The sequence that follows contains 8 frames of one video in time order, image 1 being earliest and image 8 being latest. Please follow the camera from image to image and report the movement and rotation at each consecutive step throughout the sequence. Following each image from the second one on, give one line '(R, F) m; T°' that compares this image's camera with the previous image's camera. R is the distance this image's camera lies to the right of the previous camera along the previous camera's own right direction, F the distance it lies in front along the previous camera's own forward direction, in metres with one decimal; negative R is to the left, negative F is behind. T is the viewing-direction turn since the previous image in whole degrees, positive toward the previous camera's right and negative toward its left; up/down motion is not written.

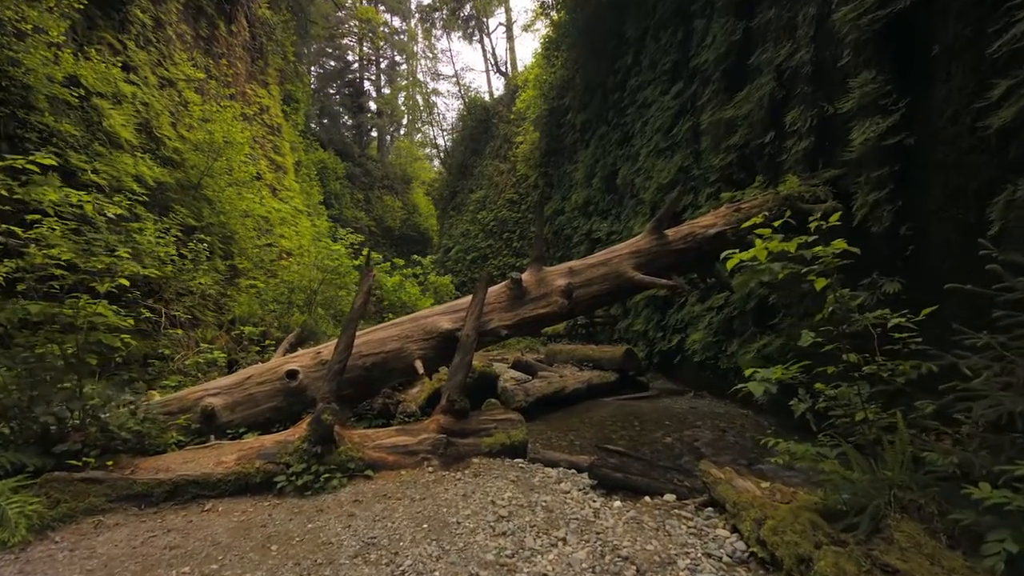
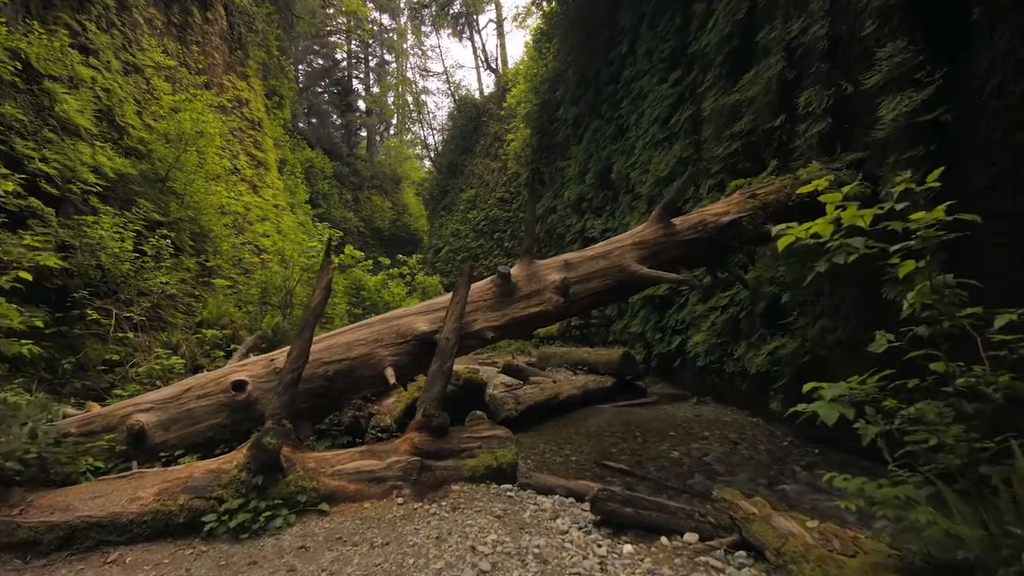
(0.0, +0.5) m; +1°
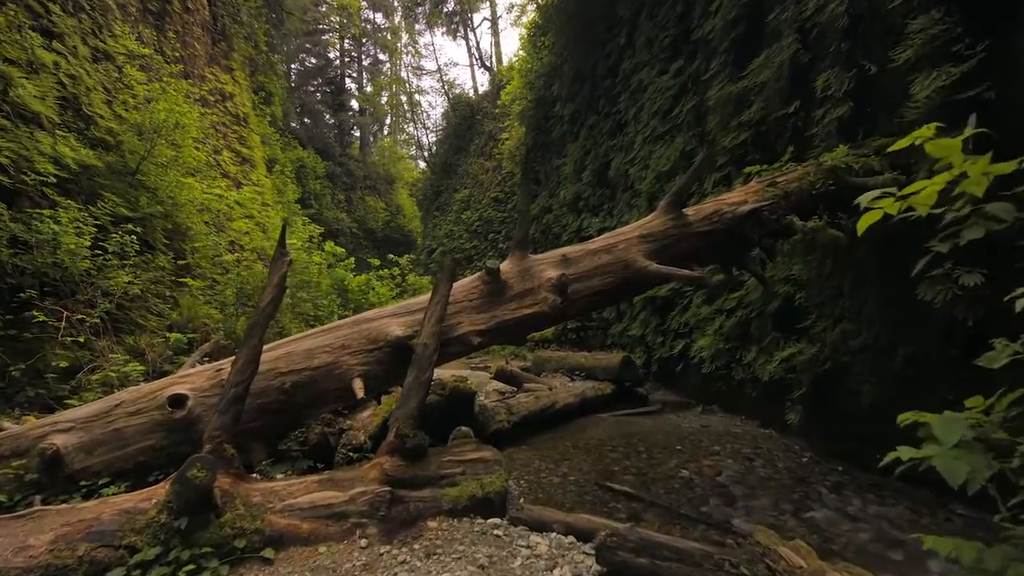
(0.0, +0.5) m; +1°
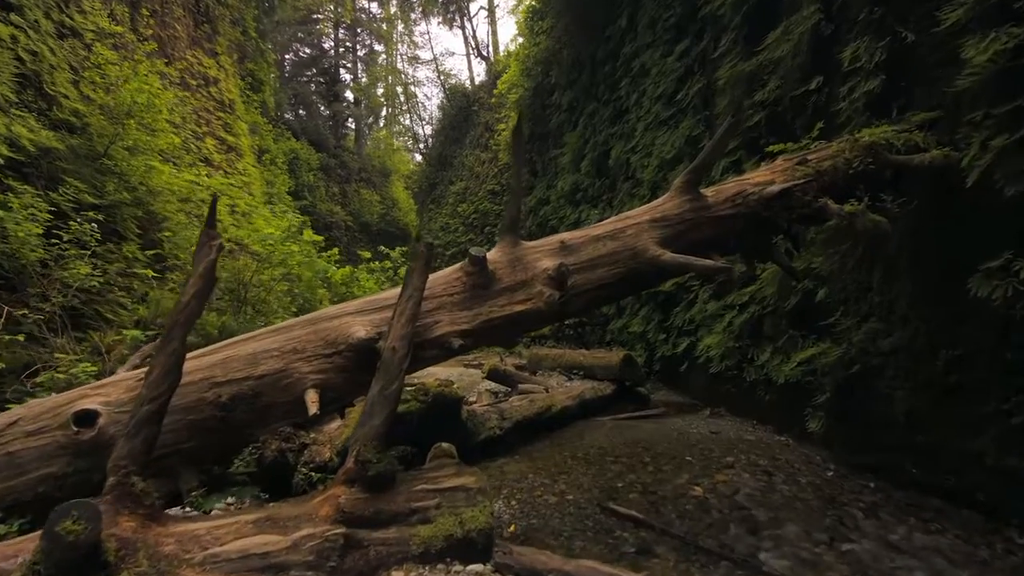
(0.0, +0.5) m; 0°
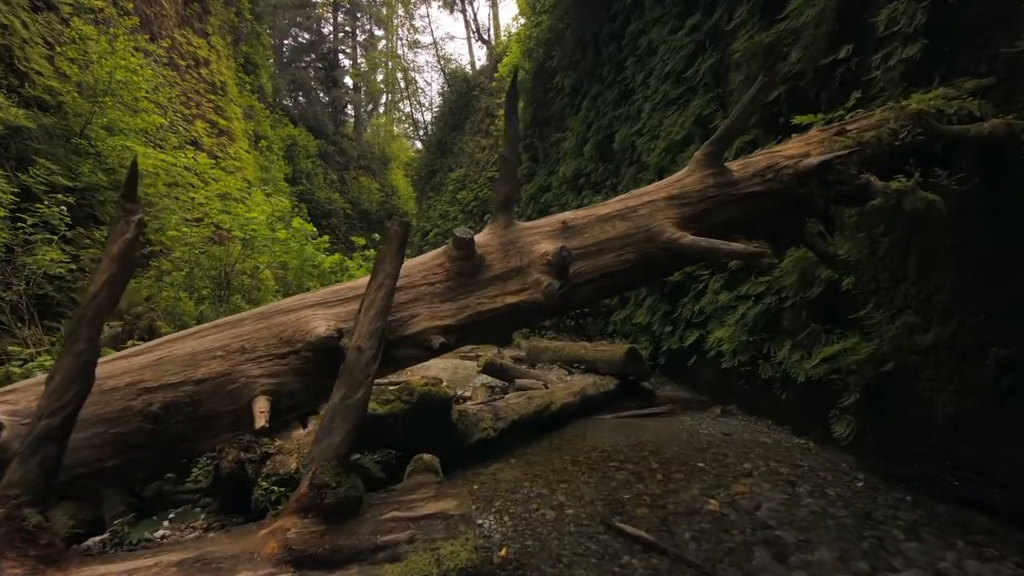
(0.0, +0.4) m; 0°
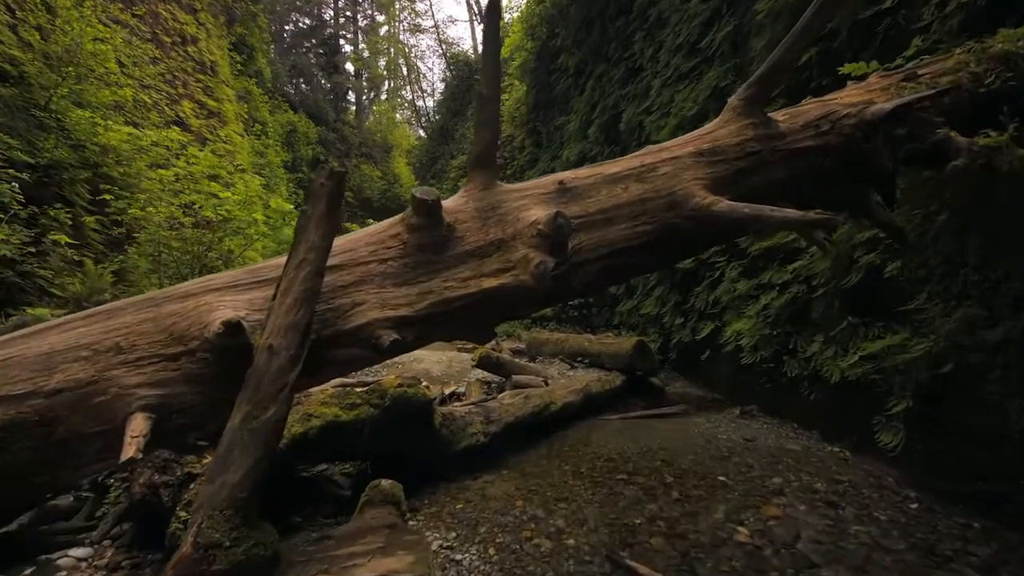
(+0.1, +0.5) m; -1°
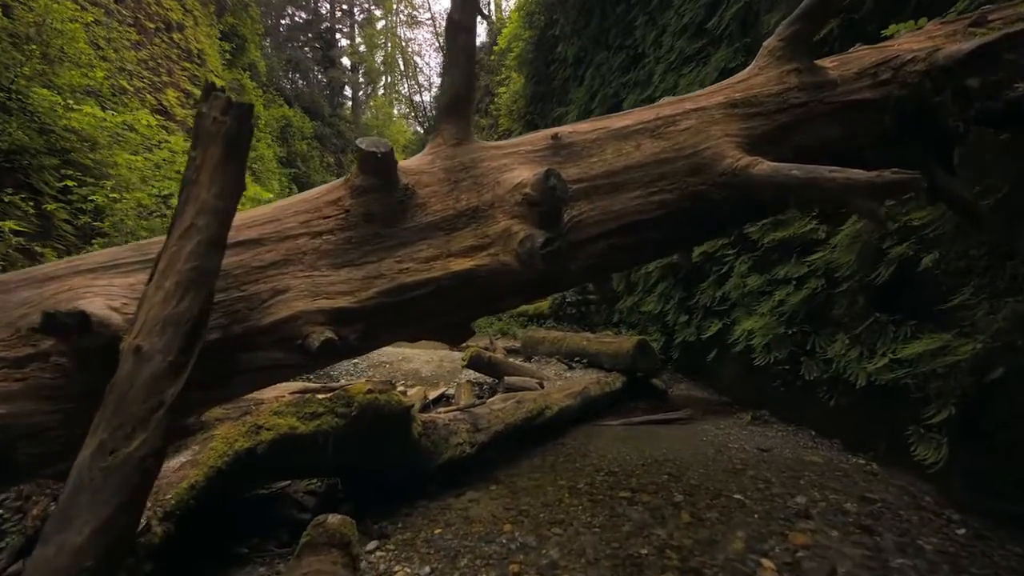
(+0.1, +0.4) m; 0°
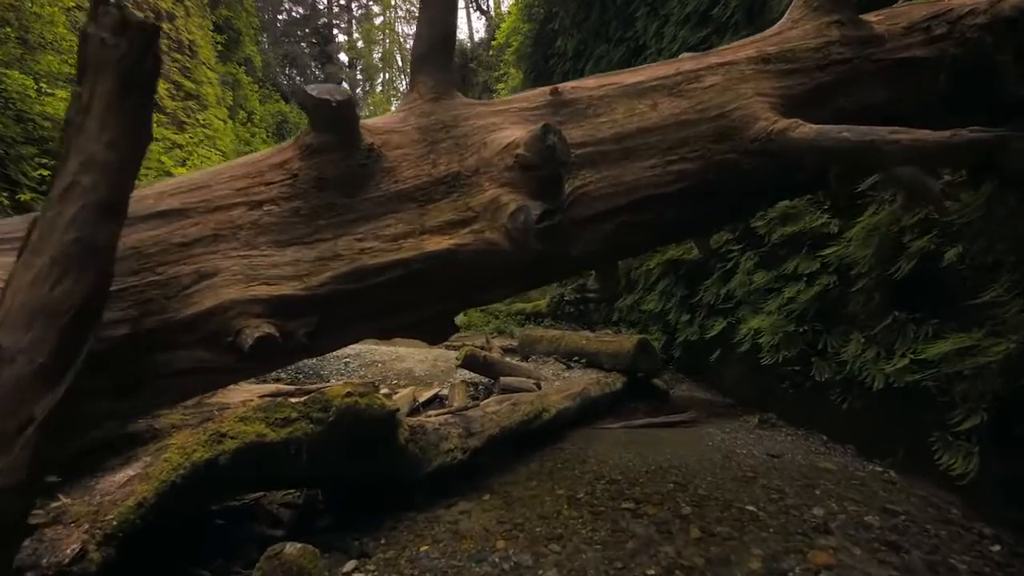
(0.0, +0.2) m; 0°
